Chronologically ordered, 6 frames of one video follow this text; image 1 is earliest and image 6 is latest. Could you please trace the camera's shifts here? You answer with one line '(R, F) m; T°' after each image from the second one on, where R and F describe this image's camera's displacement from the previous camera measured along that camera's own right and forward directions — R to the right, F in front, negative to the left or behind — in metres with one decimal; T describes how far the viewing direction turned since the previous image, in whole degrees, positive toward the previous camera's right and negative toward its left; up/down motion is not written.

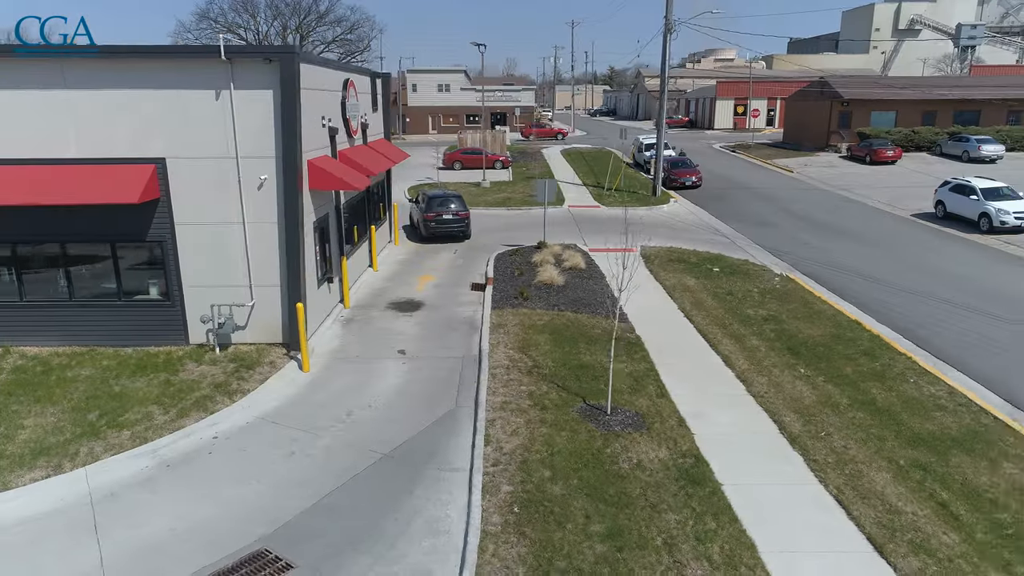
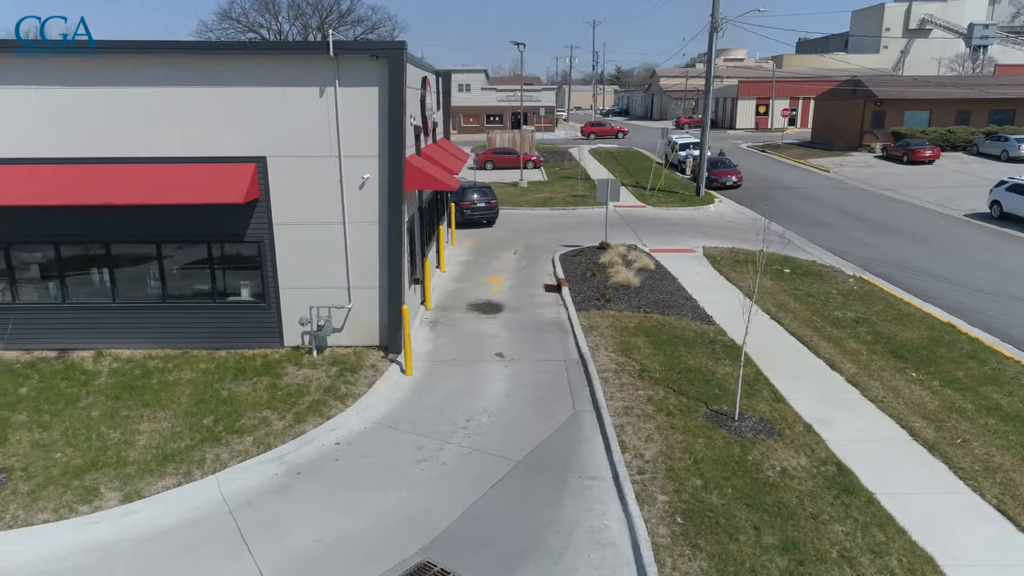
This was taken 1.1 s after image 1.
(-1.8, +0.3) m; 0°
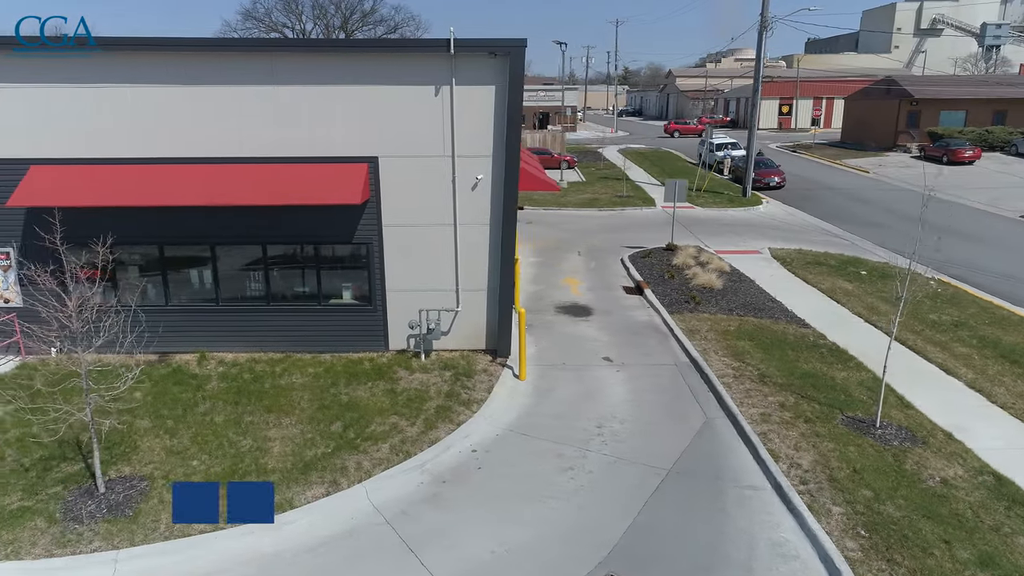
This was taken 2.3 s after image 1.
(-1.9, +0.2) m; 0°
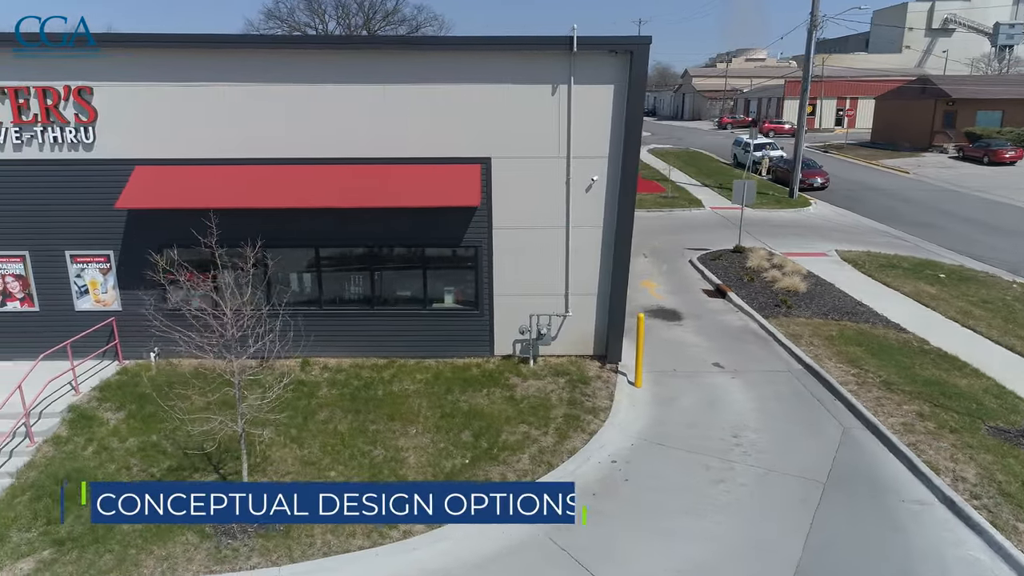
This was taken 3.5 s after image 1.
(-1.9, +0.3) m; 0°
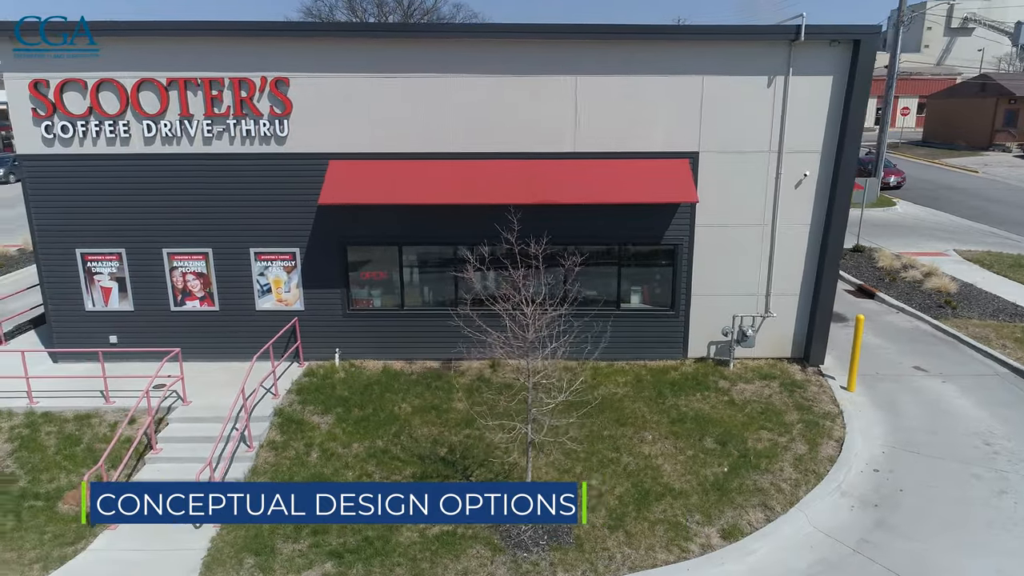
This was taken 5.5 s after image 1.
(-3.3, +0.4) m; 0°
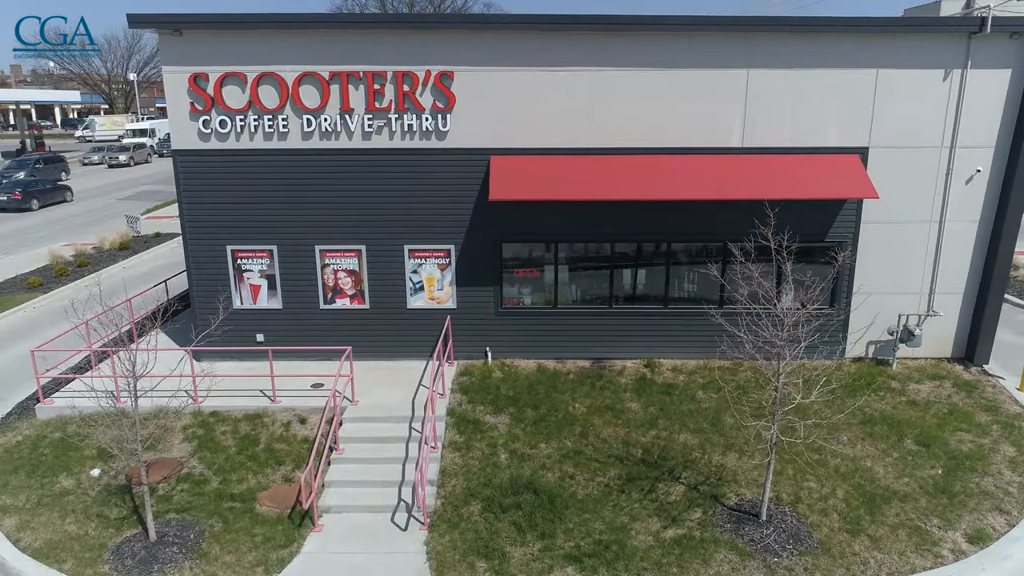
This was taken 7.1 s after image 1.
(-2.6, +0.2) m; 0°
